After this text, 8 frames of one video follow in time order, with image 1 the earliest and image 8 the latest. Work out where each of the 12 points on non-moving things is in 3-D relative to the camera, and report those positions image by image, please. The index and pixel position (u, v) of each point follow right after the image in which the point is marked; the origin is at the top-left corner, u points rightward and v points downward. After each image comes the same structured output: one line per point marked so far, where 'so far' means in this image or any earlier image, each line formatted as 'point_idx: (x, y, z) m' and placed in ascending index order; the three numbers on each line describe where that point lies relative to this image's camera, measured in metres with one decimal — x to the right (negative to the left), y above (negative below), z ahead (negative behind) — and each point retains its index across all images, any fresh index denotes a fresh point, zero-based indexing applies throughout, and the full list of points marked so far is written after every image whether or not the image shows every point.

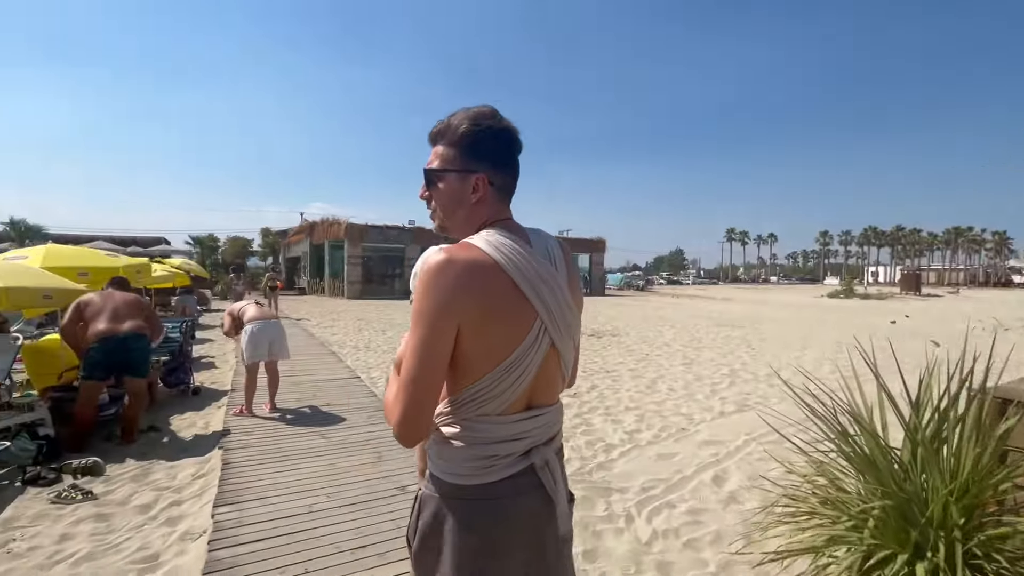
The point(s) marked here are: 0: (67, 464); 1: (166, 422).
0: (-4.2, -1.7, +4.5) m
1: (-4.4, -1.7, +6.0) m
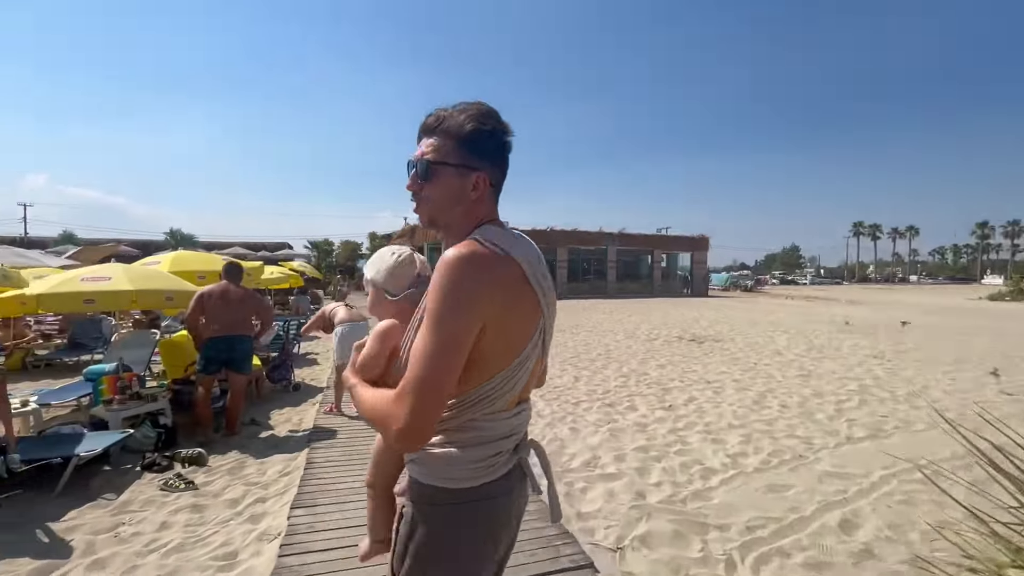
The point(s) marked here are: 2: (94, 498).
0: (-3.5, -1.7, +4.9) m
1: (-3.3, -1.7, +6.4) m
2: (-3.7, -1.8, +4.2) m
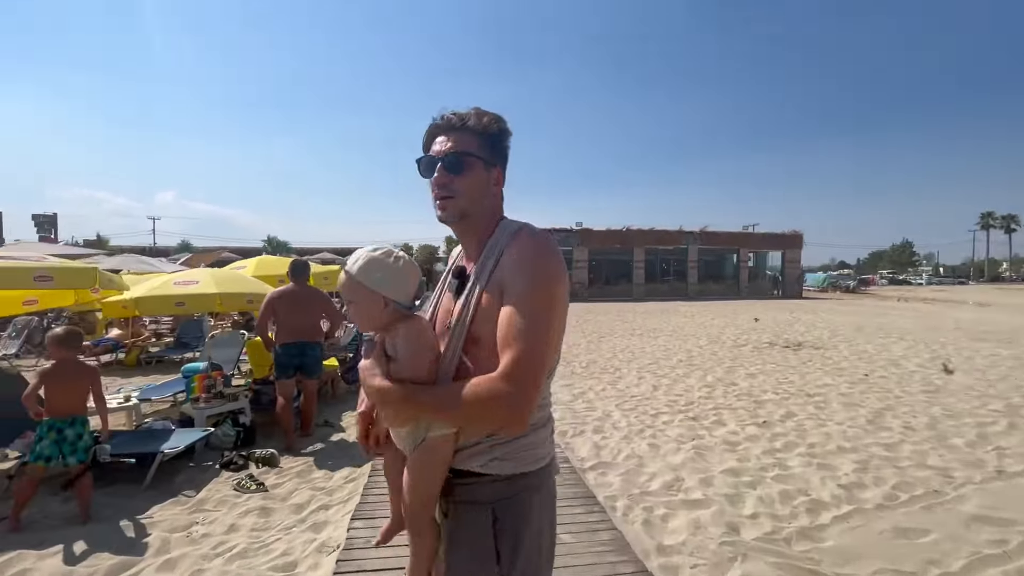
0: (-2.7, -1.7, +5.1) m
1: (-2.4, -1.8, +6.5) m
2: (-3.1, -1.9, +4.4) m
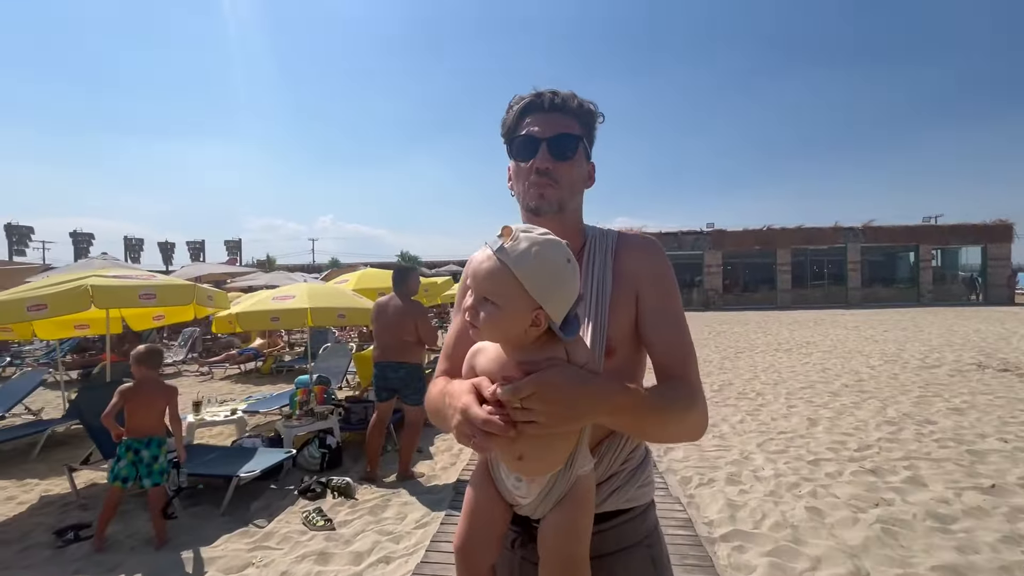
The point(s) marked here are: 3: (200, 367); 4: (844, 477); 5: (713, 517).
0: (-1.8, -1.9, +4.7) m
1: (-1.0, -1.9, +6.0) m
2: (-2.3, -2.0, +4.1) m
3: (-7.3, -1.8, +11.2) m
4: (+3.3, -1.9, +4.8) m
5: (+1.7, -1.9, +4.0) m
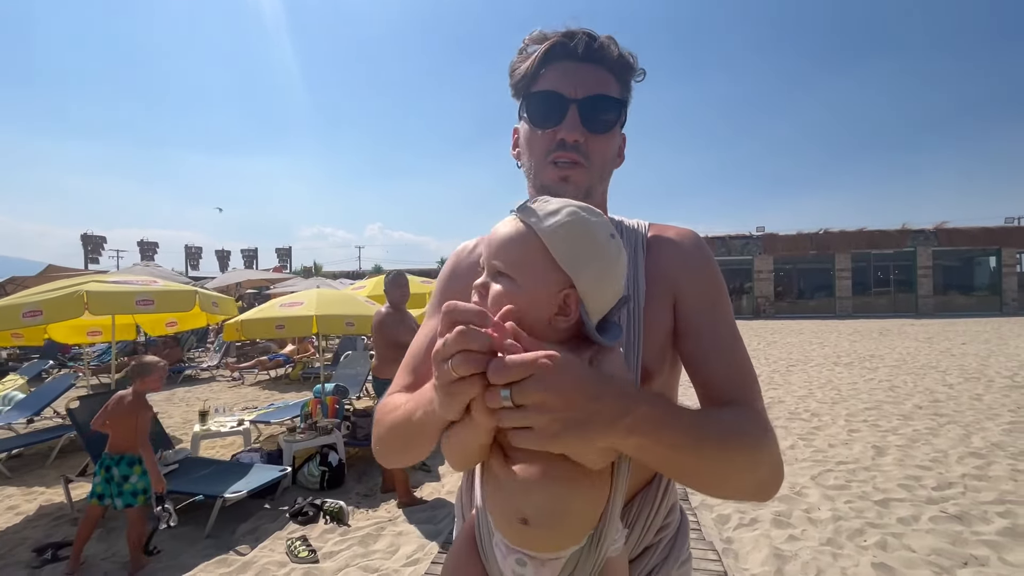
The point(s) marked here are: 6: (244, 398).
0: (-1.7, -1.9, +4.4) m
1: (-0.8, -2.0, +5.6) m
2: (-2.2, -2.1, +3.8) m
3: (-6.6, -2.0, +11.3) m
4: (+3.4, -2.0, +4.0) m
5: (+1.7, -2.0, +3.4) m
6: (-5.0, -2.1, +8.9) m
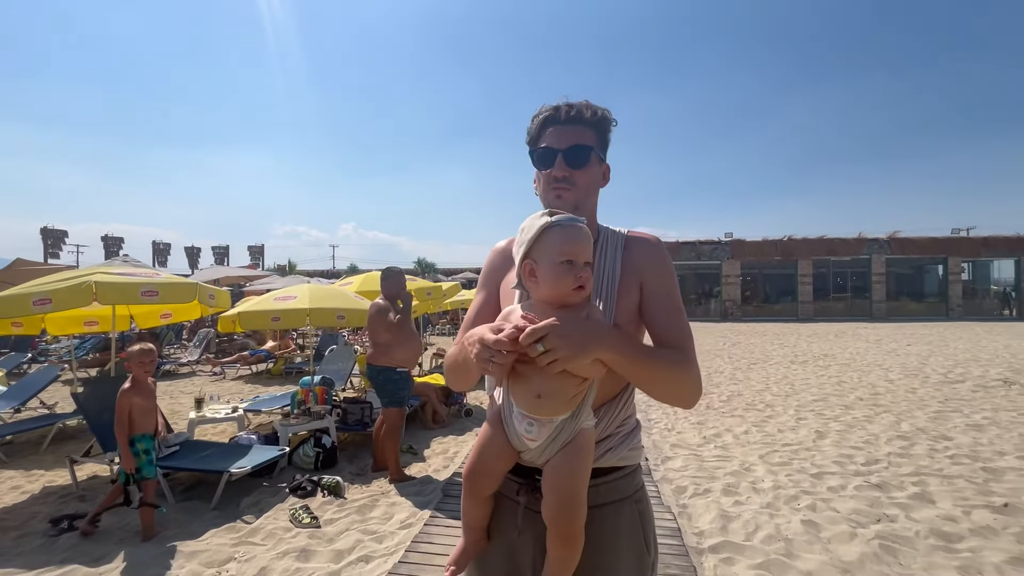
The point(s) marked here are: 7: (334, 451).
0: (-1.9, -1.9, +4.7) m
1: (-1.1, -2.0, +6.0) m
2: (-2.4, -2.0, +4.2) m
3: (-7.1, -1.9, +11.4) m
4: (+3.2, -2.0, +4.6) m
5: (+1.6, -2.0, +3.9) m
6: (-5.4, -2.0, +9.1) m
7: (-2.0, -1.8, +5.4) m
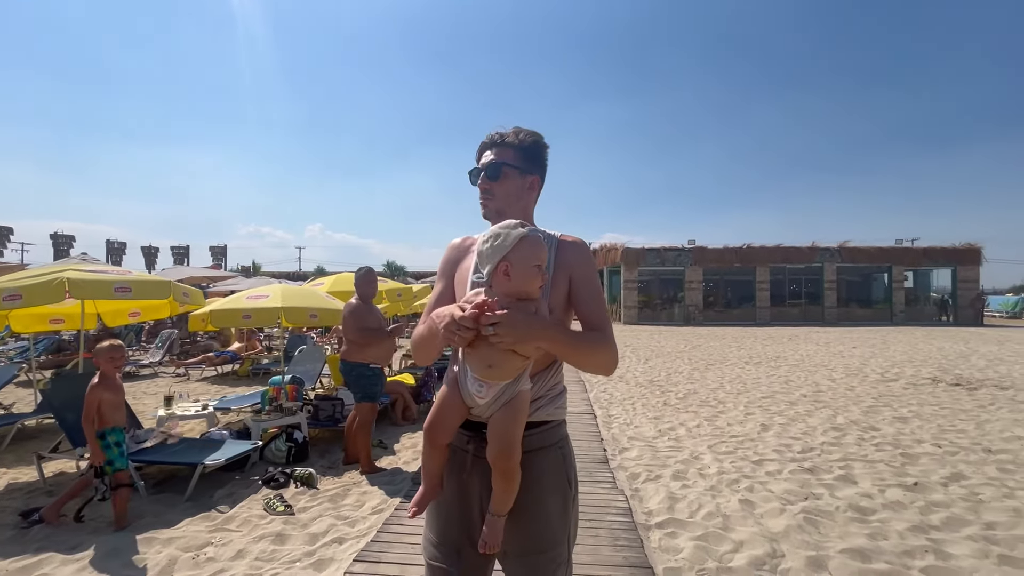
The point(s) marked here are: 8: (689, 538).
0: (-2.2, -1.9, +4.9) m
1: (-1.5, -2.0, +6.2) m
2: (-2.7, -2.0, +4.3) m
3: (-7.9, -1.9, +11.3) m
4: (+2.9, -2.0, +5.1) m
5: (+1.3, -2.0, +4.3) m
6: (-6.0, -2.0, +9.1) m
7: (-2.4, -1.8, +5.5) m
8: (+1.4, -2.0, +3.8) m
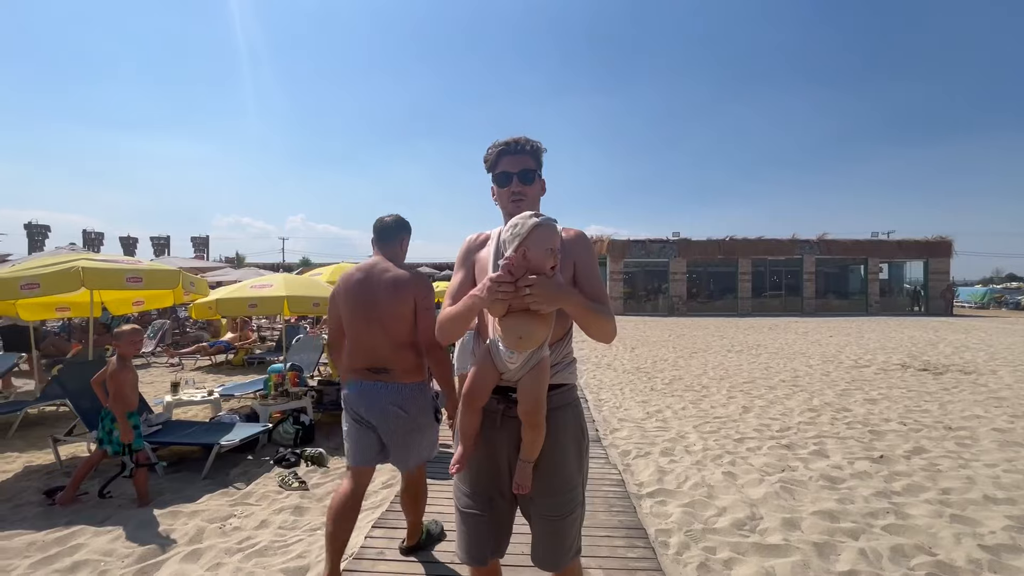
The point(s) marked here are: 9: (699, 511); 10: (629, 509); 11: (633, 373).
0: (-2.2, -1.7, +5.1) m
1: (-1.6, -1.8, +6.5) m
2: (-2.7, -1.9, +4.5) m
3: (-8.1, -1.7, +11.3) m
4: (+2.9, -1.9, +5.5) m
5: (+1.3, -1.9, +4.7) m
6: (-6.1, -1.8, +9.2) m
7: (-2.4, -1.7, +5.8) m
8: (+1.4, -1.9, +4.2) m
9: (+1.6, -1.9, +4.0) m
10: (+1.0, -1.8, +4.0) m
11: (+2.6, -1.9, +10.5) m
